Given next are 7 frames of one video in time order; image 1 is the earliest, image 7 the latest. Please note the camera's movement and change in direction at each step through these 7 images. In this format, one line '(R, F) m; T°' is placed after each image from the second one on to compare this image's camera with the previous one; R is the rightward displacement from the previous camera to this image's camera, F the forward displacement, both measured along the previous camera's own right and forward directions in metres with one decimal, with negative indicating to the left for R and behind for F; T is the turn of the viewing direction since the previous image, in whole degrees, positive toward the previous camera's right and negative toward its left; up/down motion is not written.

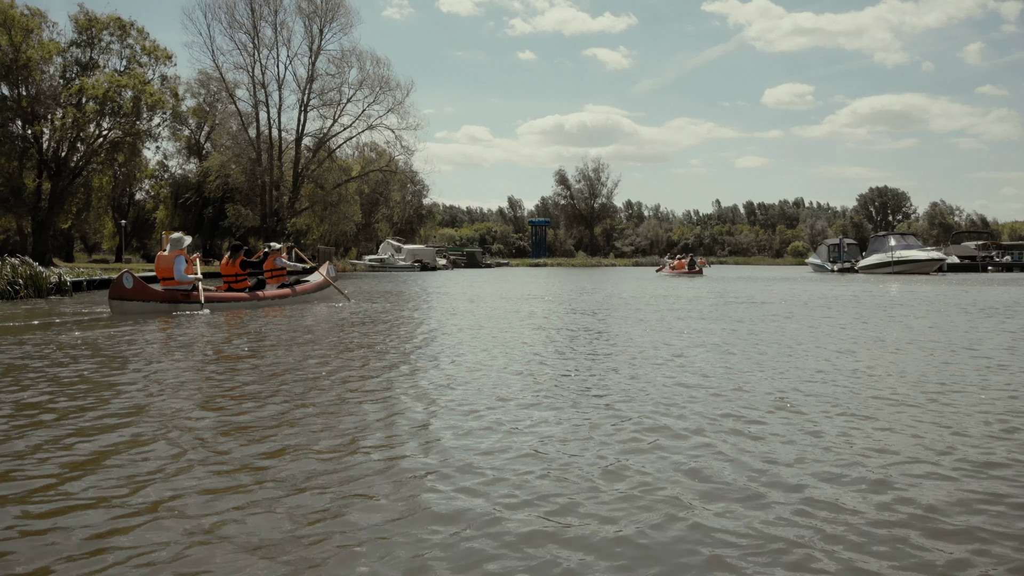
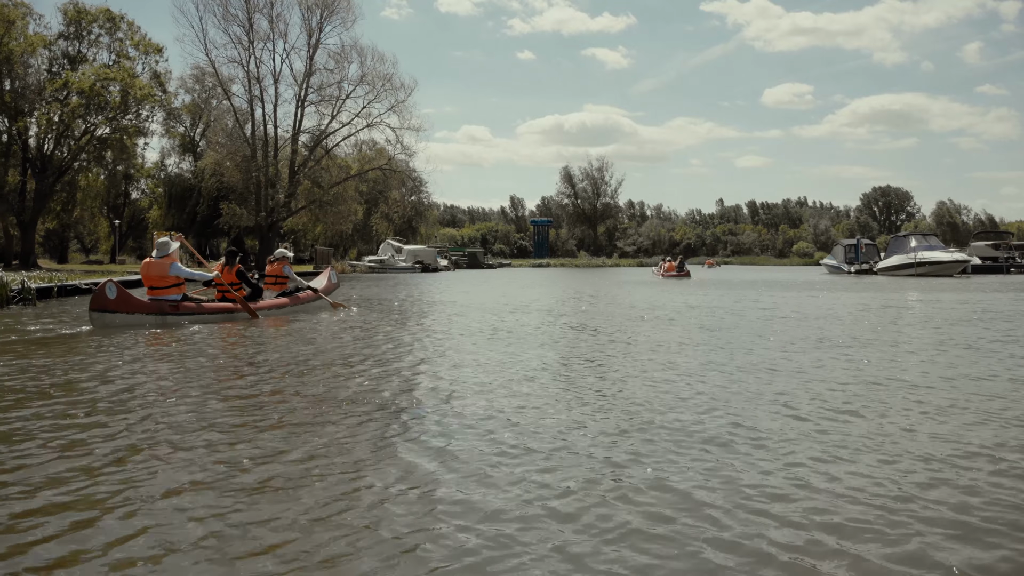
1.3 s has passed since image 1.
(-0.2, +1.3) m; 0°
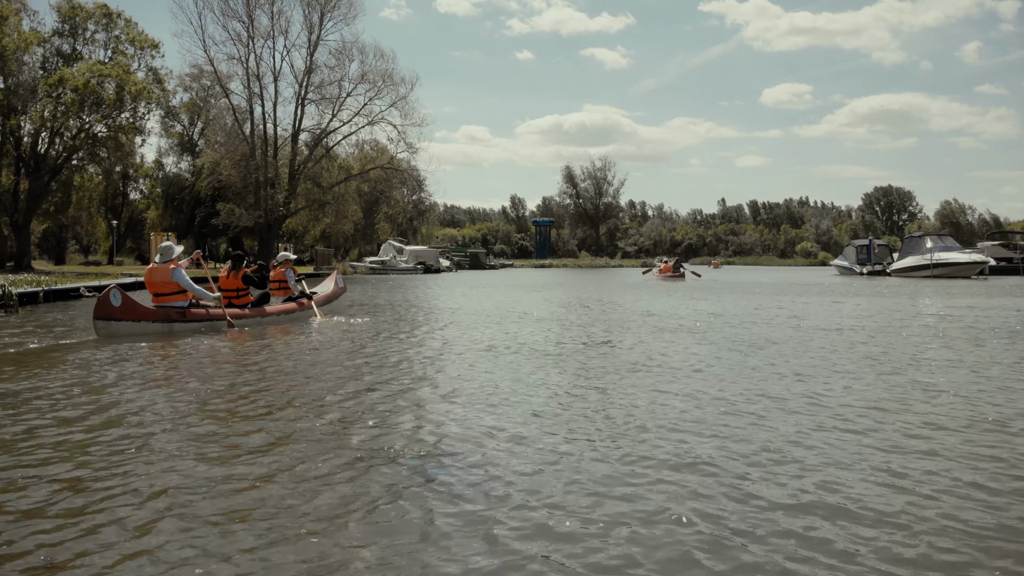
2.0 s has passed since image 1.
(-0.3, +0.8) m; 0°
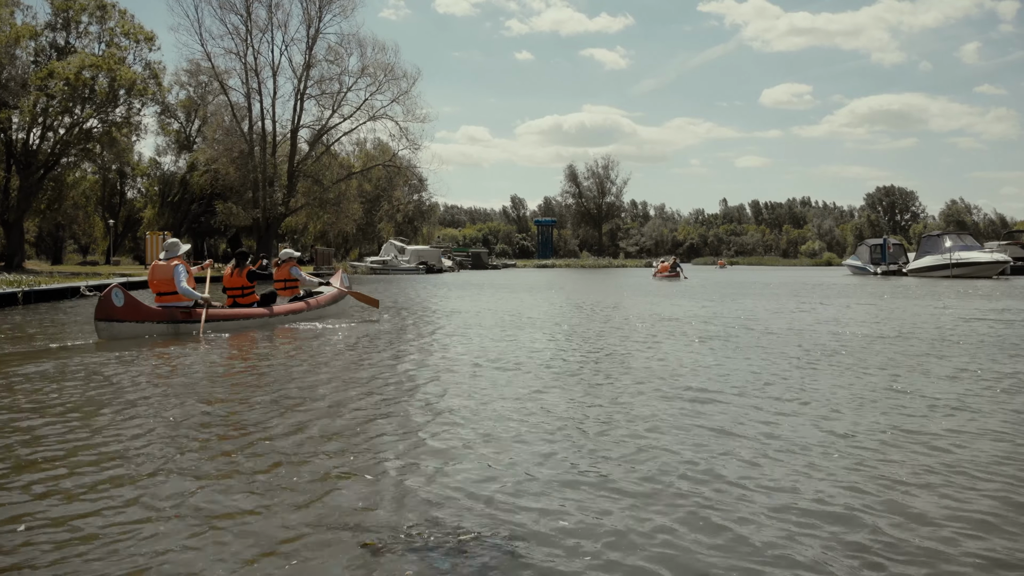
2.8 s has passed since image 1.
(-0.3, +0.9) m; 0°
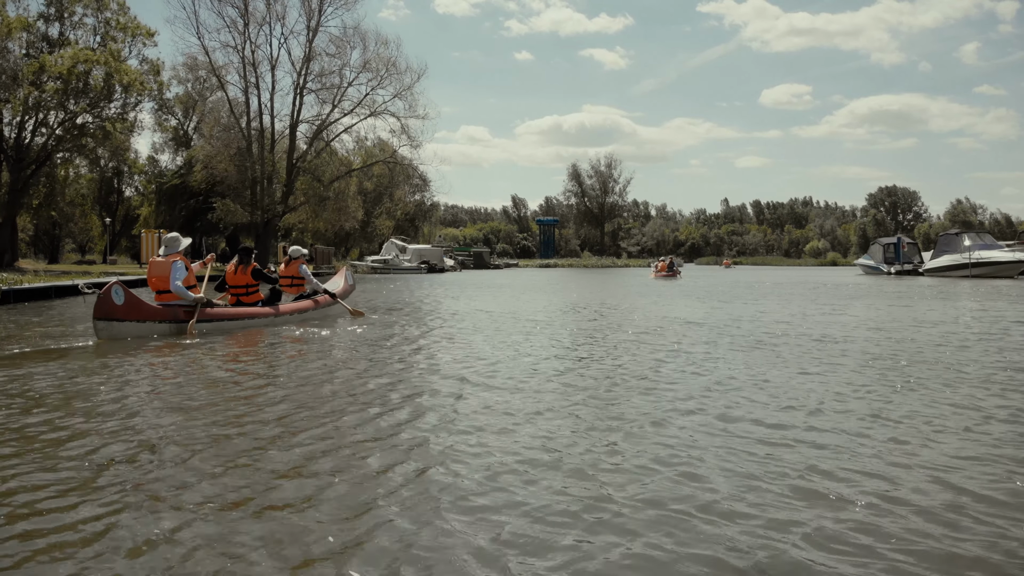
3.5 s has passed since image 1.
(-0.2, +0.8) m; 0°
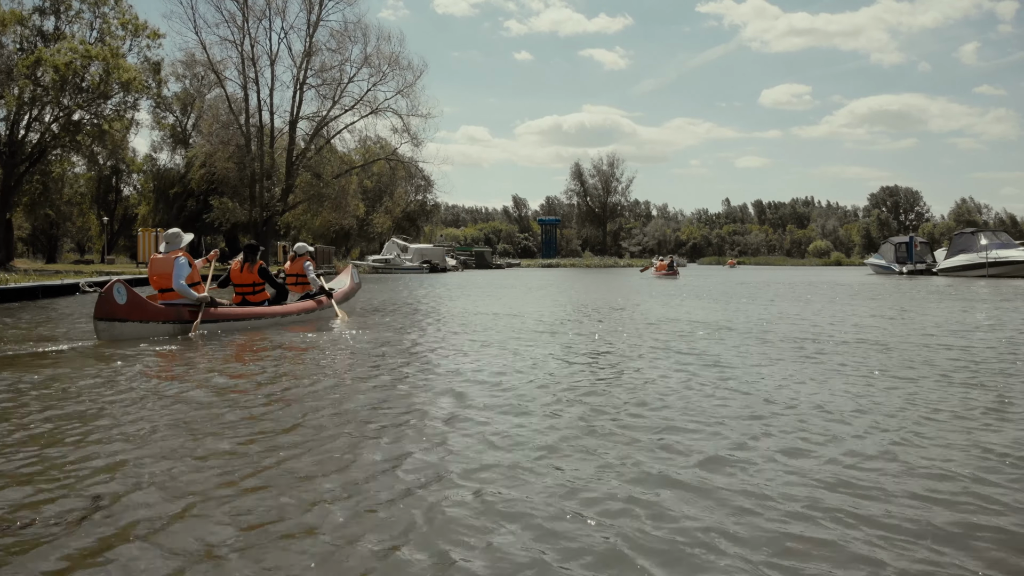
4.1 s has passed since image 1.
(-0.2, +0.7) m; 0°
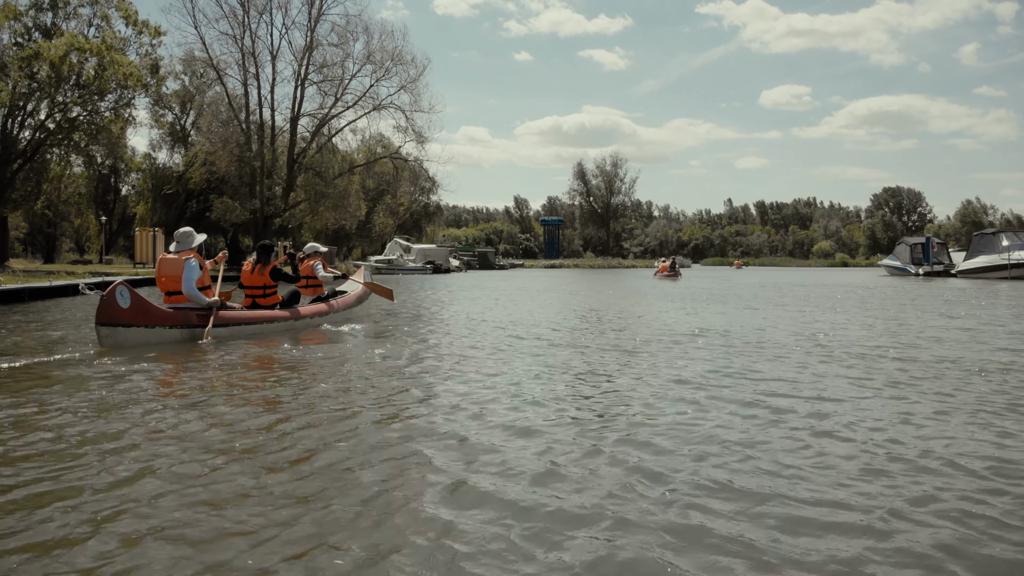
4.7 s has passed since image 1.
(-0.3, +0.8) m; 0°
